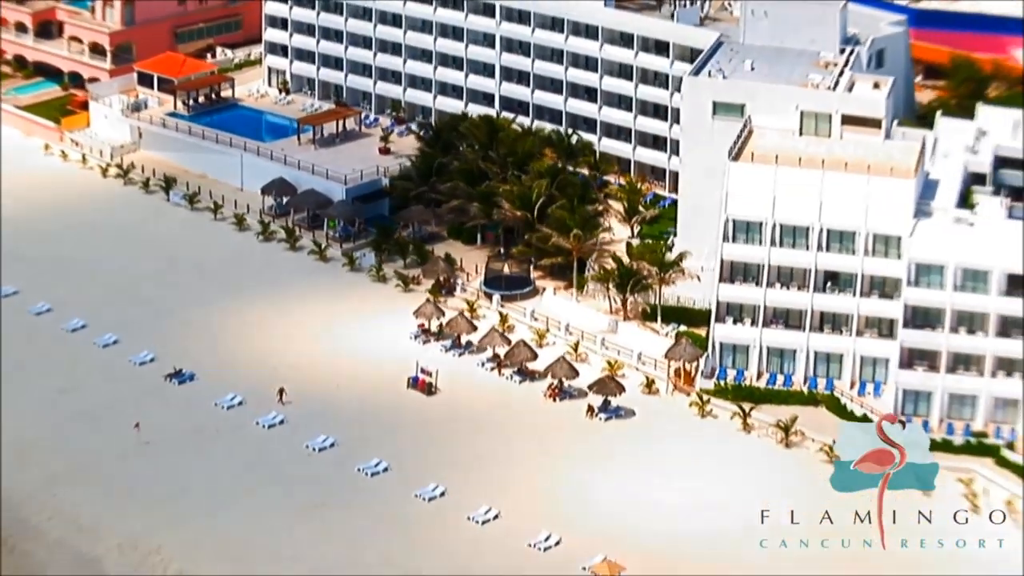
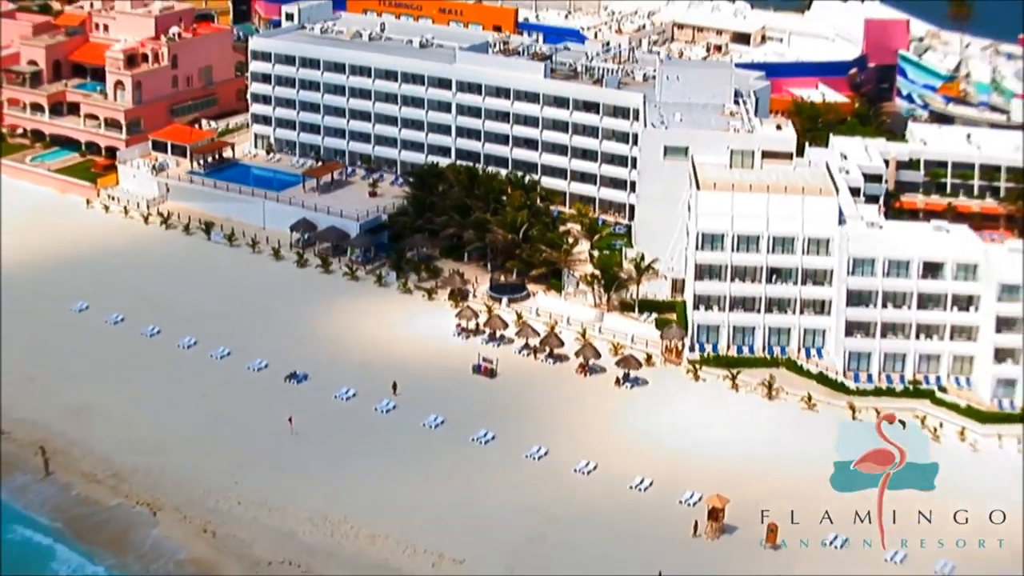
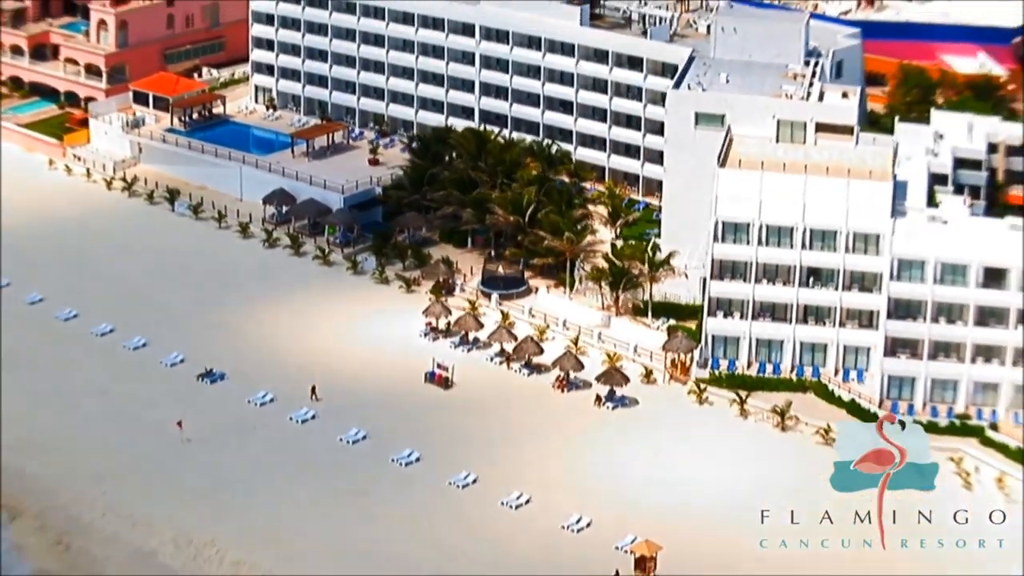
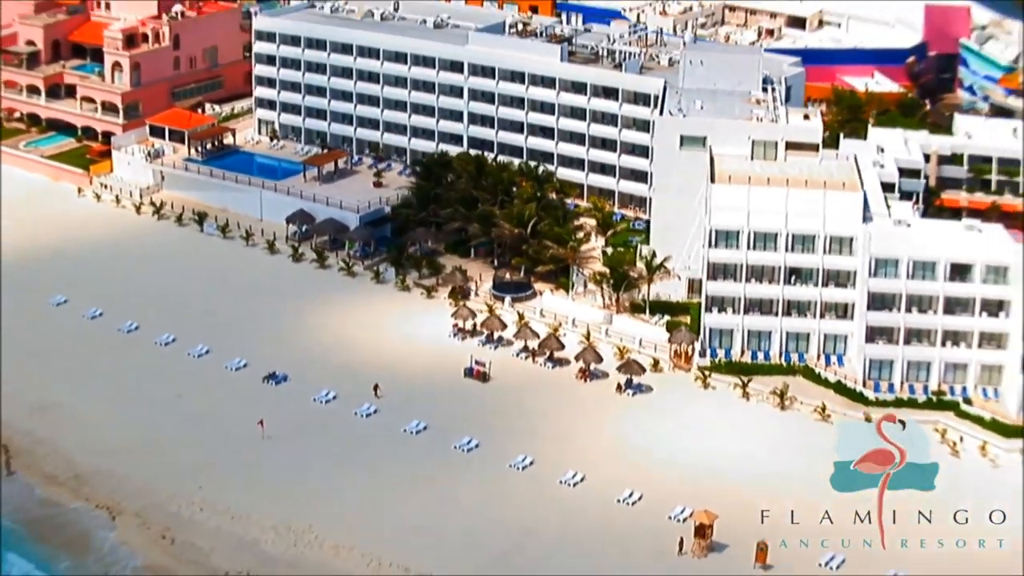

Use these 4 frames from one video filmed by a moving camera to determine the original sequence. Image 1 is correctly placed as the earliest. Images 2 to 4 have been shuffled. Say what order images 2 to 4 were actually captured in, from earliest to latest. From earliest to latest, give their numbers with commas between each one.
3, 4, 2
